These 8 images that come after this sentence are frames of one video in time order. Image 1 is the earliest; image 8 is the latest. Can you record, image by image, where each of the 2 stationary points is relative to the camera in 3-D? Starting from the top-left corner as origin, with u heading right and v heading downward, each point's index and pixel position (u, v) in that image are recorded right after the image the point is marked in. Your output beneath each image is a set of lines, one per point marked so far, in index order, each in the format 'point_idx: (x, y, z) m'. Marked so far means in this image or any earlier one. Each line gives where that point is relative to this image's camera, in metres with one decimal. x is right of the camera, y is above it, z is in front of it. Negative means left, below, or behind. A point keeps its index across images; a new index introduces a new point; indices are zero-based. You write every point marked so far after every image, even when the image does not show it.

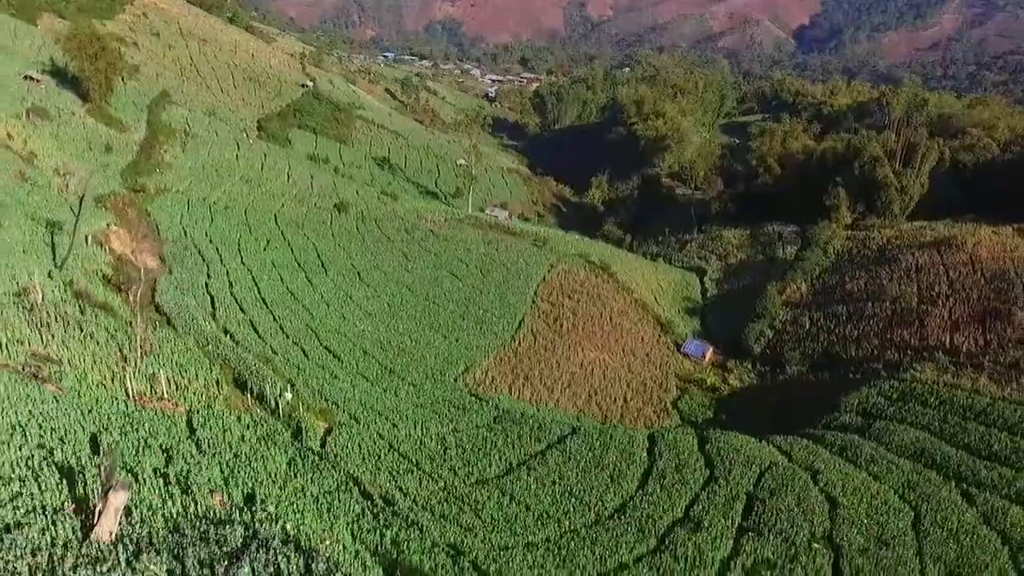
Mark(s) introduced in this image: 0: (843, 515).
0: (+6.8, -4.7, +19.7) m
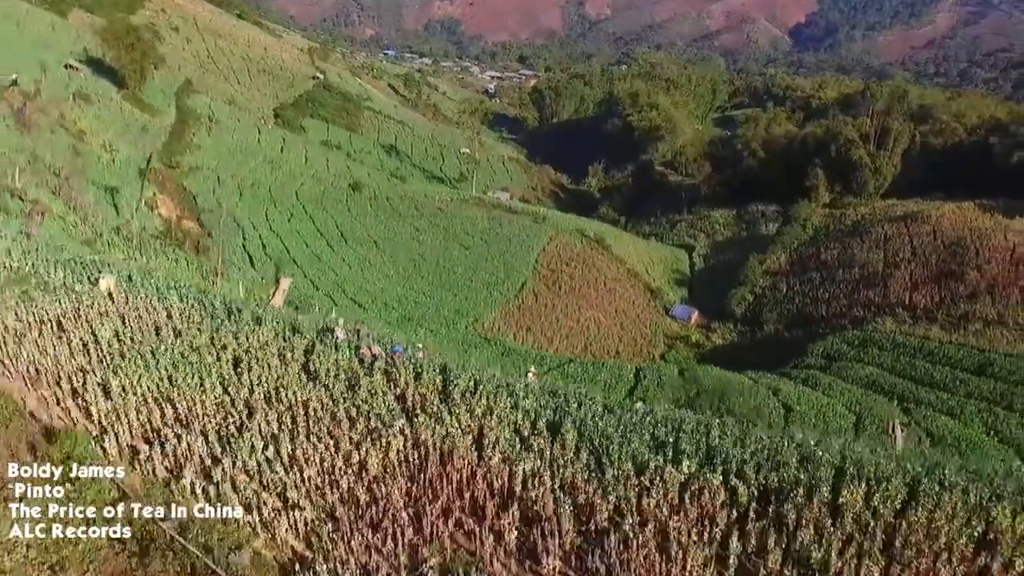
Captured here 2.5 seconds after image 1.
0: (+7.0, -3.2, +23.6) m
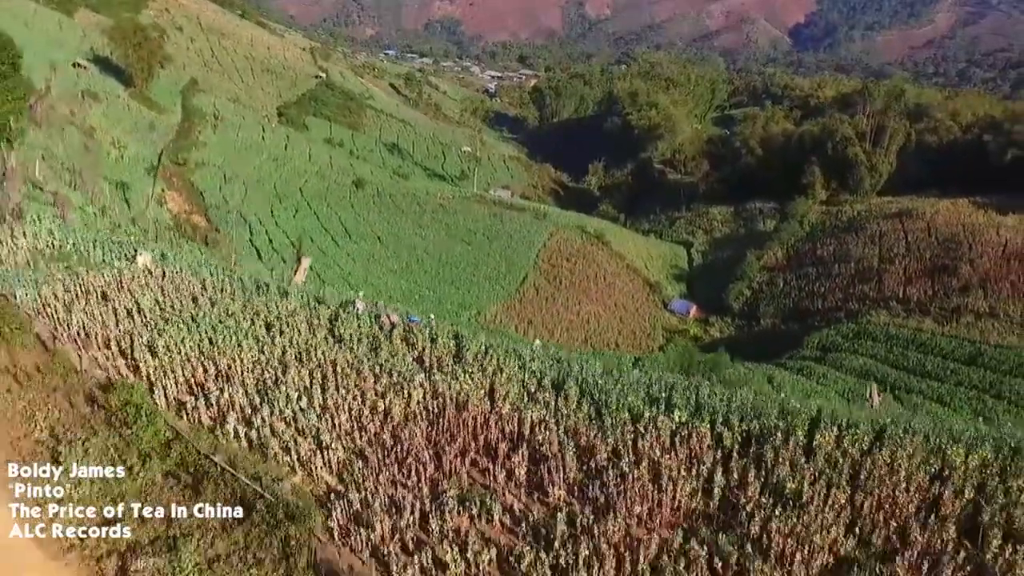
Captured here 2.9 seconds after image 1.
0: (+7.0, -2.9, +24.3) m
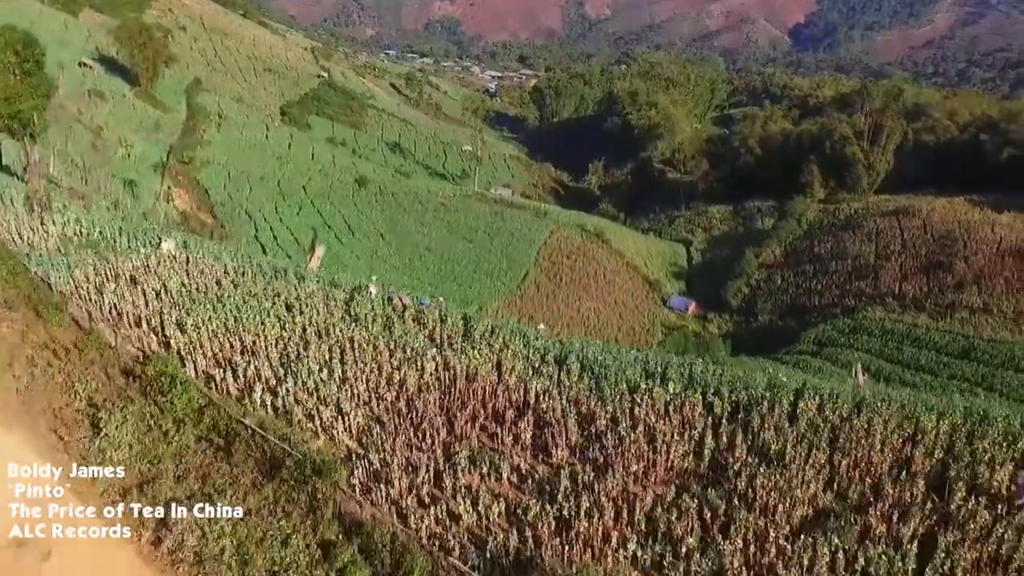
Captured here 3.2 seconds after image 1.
0: (+7.1, -2.8, +24.8) m
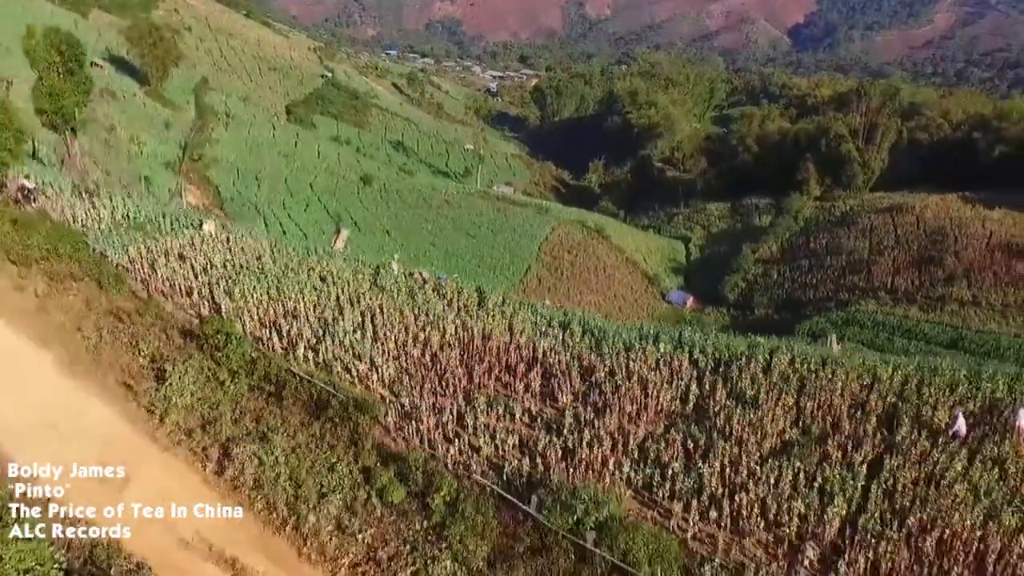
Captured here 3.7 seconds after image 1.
0: (+7.2, -2.5, +25.9) m
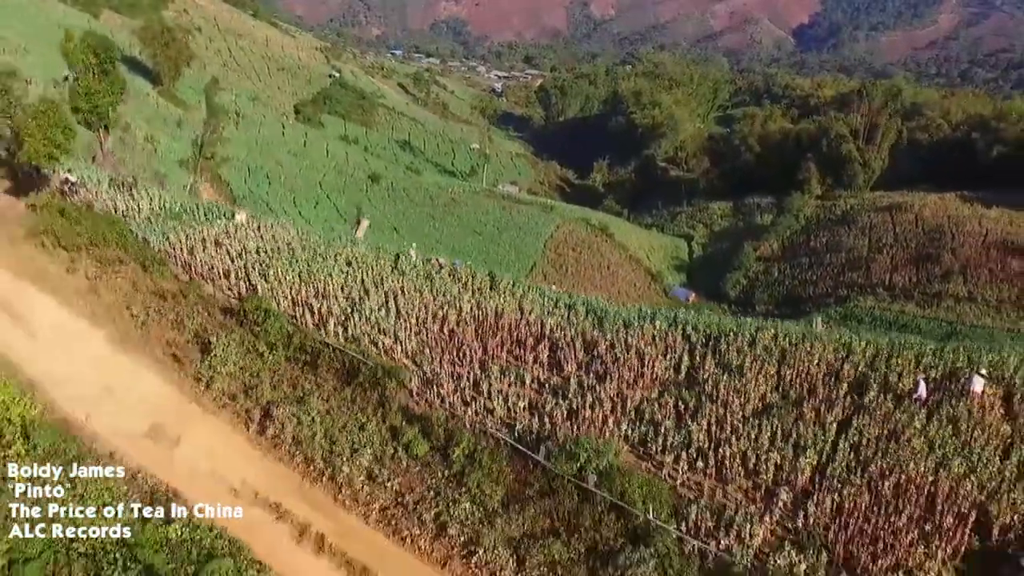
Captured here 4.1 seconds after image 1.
0: (+7.3, -2.4, +26.8) m
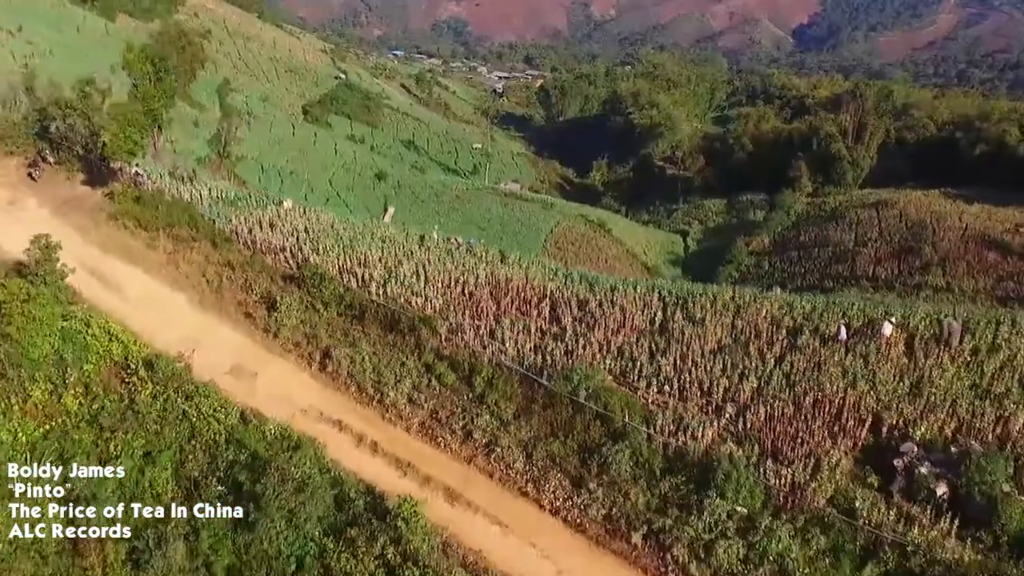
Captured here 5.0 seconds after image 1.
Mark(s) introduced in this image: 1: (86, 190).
0: (+7.4, -2.0, +29.0) m
1: (-7.2, +1.7, +16.2) m
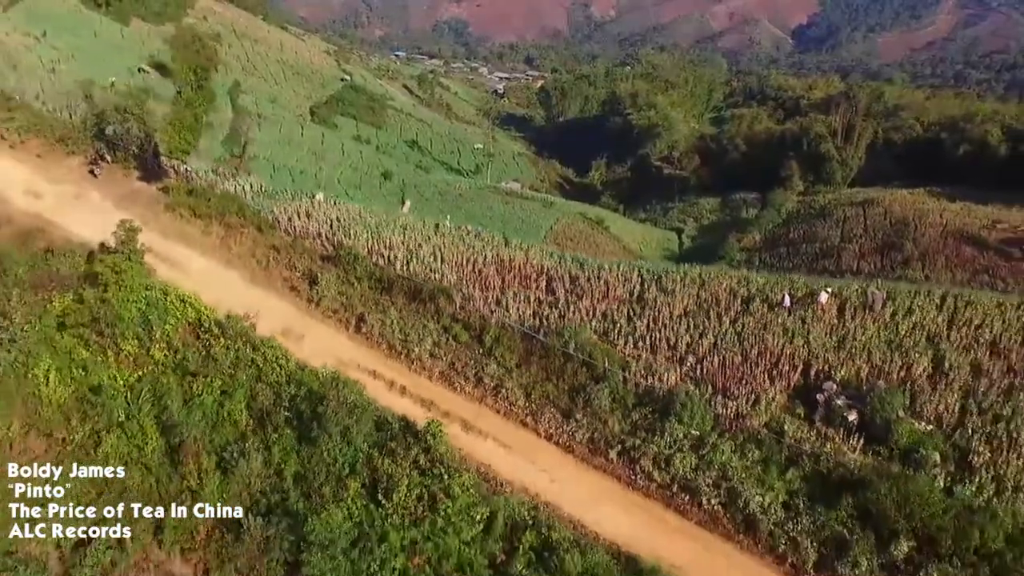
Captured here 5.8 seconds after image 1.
0: (+7.5, -1.7, +31.2) m
1: (-7.1, +2.0, +18.4) m
